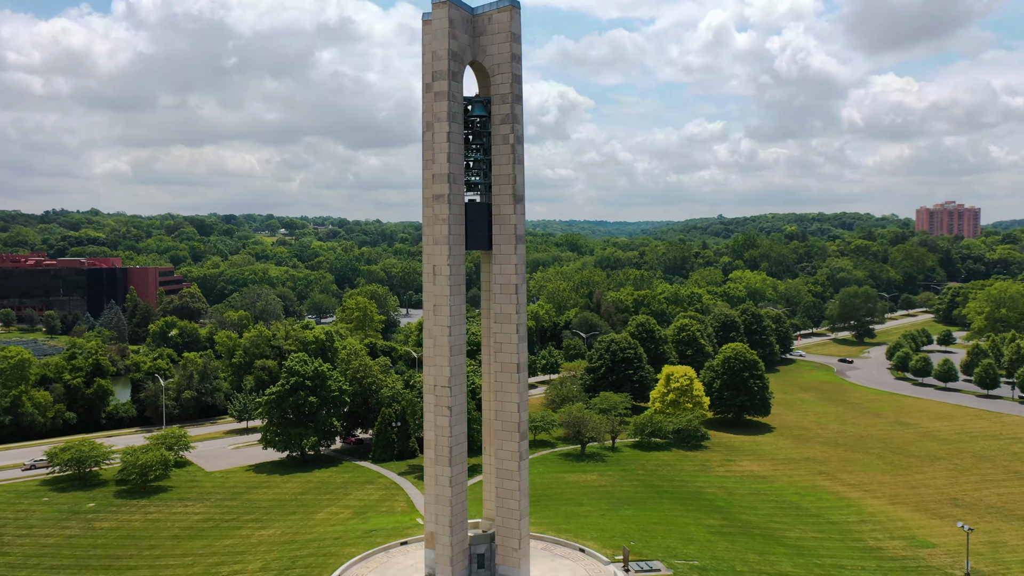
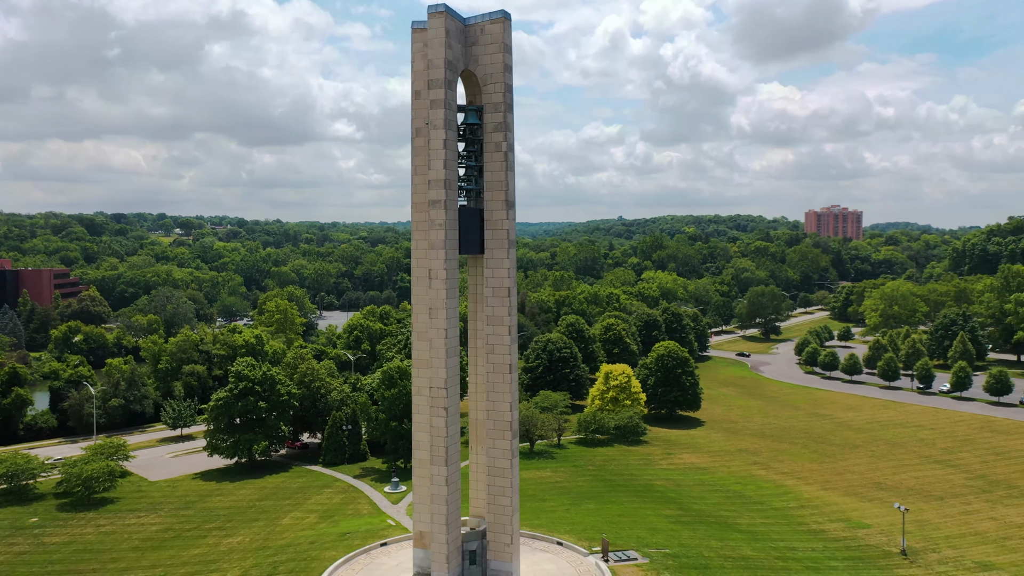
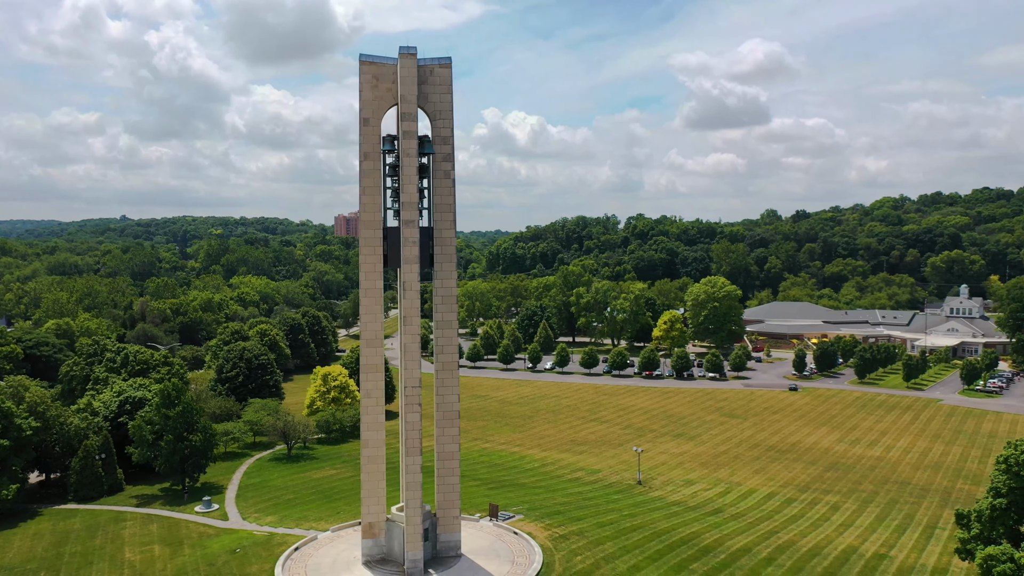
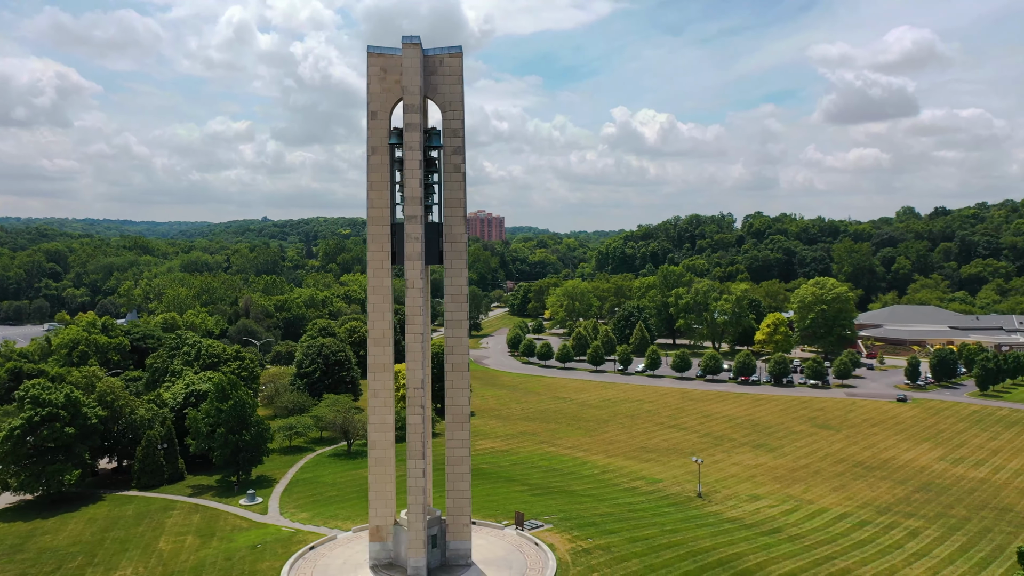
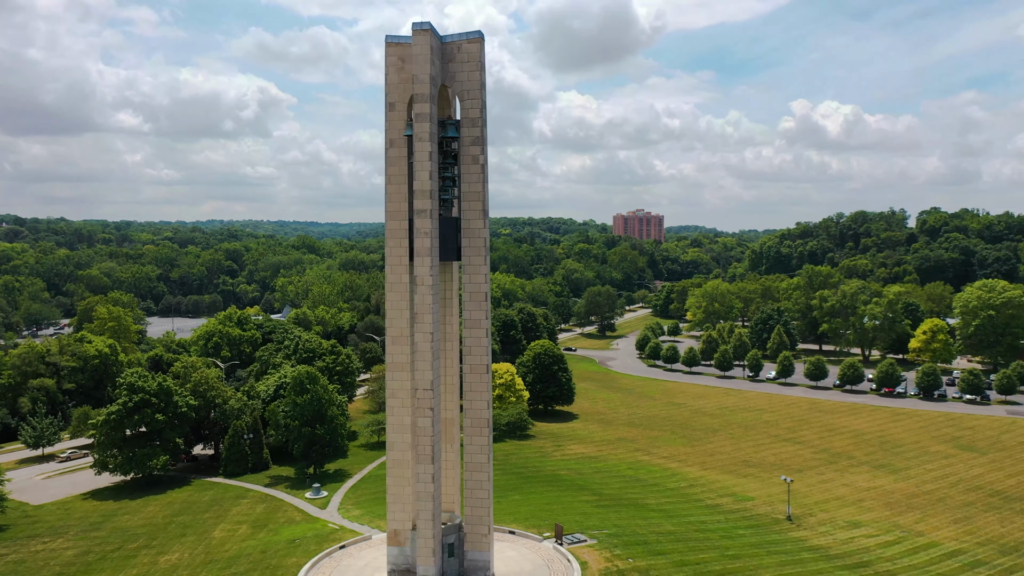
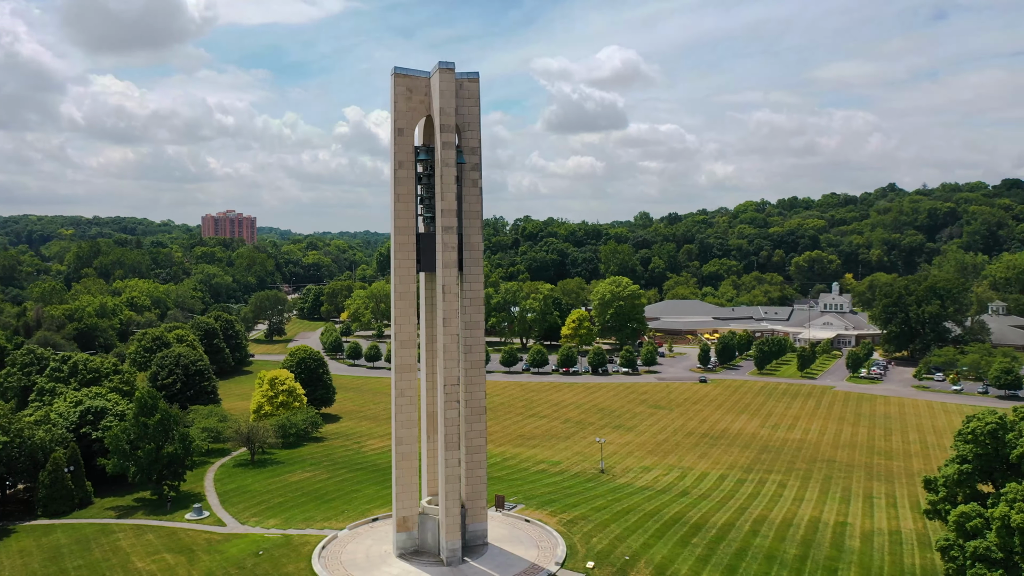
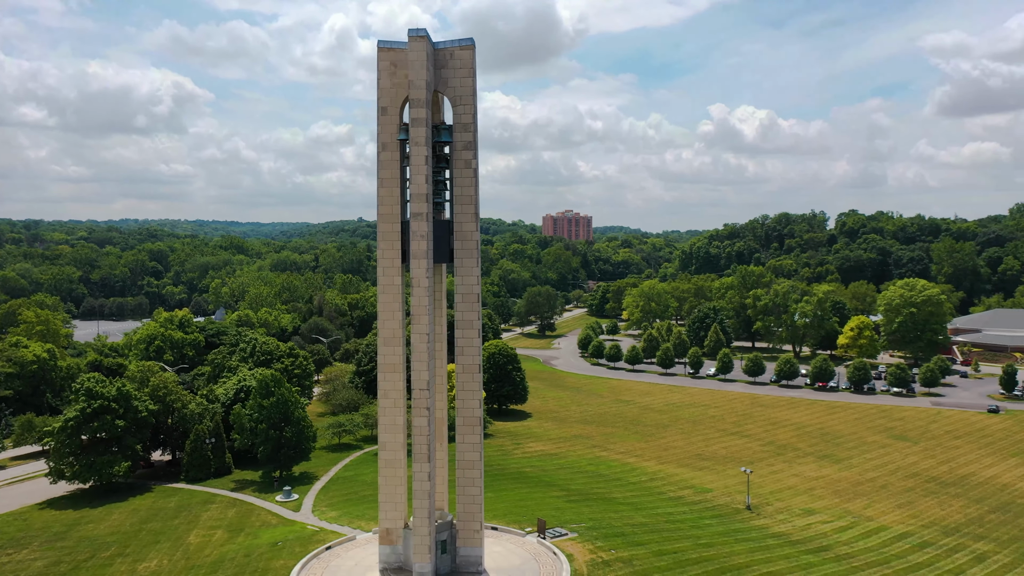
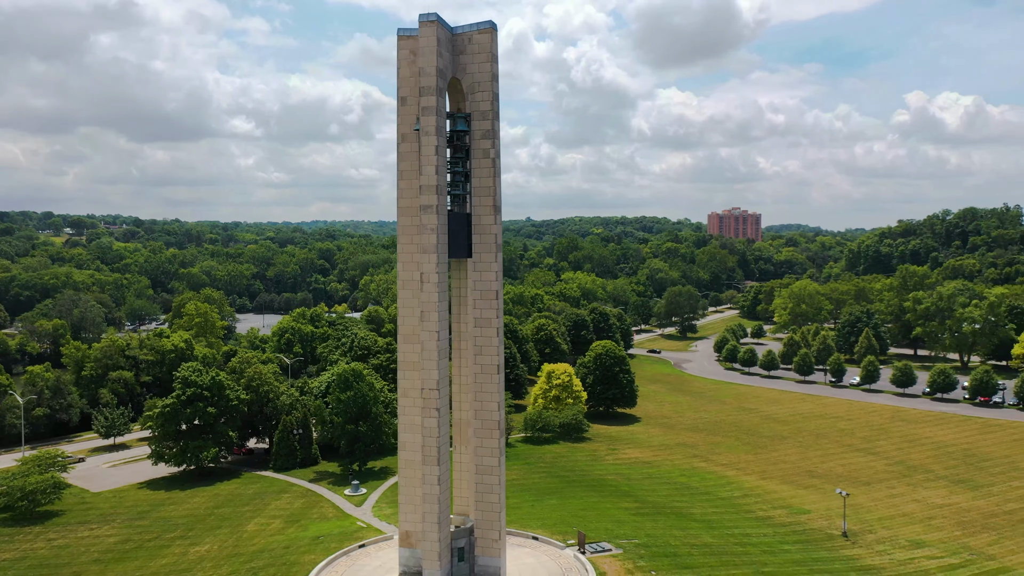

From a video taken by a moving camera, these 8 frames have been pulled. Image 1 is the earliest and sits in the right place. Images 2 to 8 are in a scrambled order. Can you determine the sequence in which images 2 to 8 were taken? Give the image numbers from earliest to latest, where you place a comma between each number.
2, 8, 5, 7, 4, 3, 6
